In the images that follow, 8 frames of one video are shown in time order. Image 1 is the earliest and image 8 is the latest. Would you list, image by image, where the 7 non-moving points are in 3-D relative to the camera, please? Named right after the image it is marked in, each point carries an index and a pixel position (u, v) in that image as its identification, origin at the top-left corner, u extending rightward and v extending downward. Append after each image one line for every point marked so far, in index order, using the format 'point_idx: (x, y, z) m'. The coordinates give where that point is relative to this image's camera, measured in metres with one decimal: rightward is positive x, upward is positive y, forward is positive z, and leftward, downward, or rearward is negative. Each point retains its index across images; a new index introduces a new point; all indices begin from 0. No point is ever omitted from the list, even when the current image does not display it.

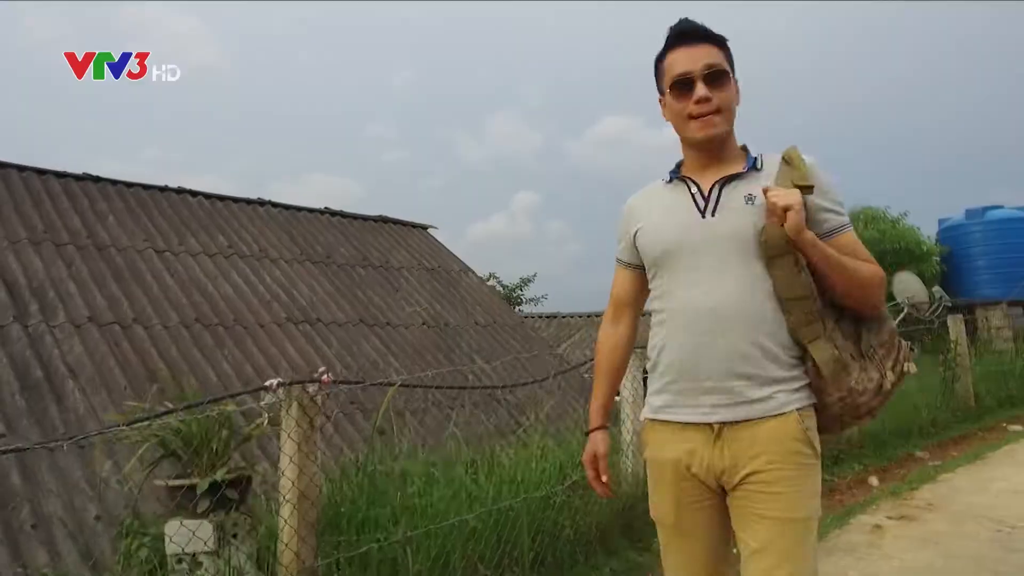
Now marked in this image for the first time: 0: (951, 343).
0: (+4.2, -0.5, +7.0) m
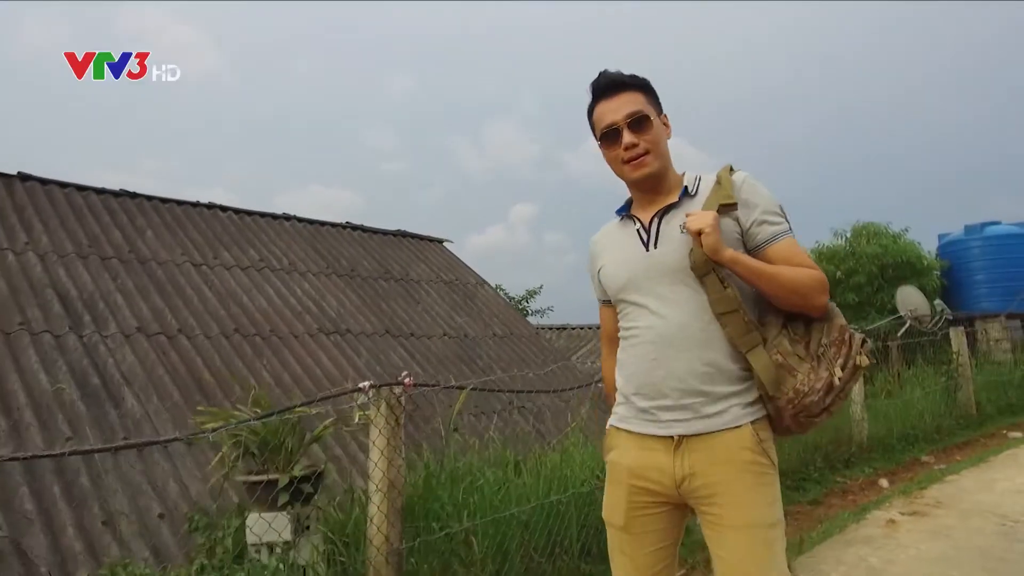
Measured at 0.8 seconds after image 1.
0: (+4.4, -0.6, +7.4) m
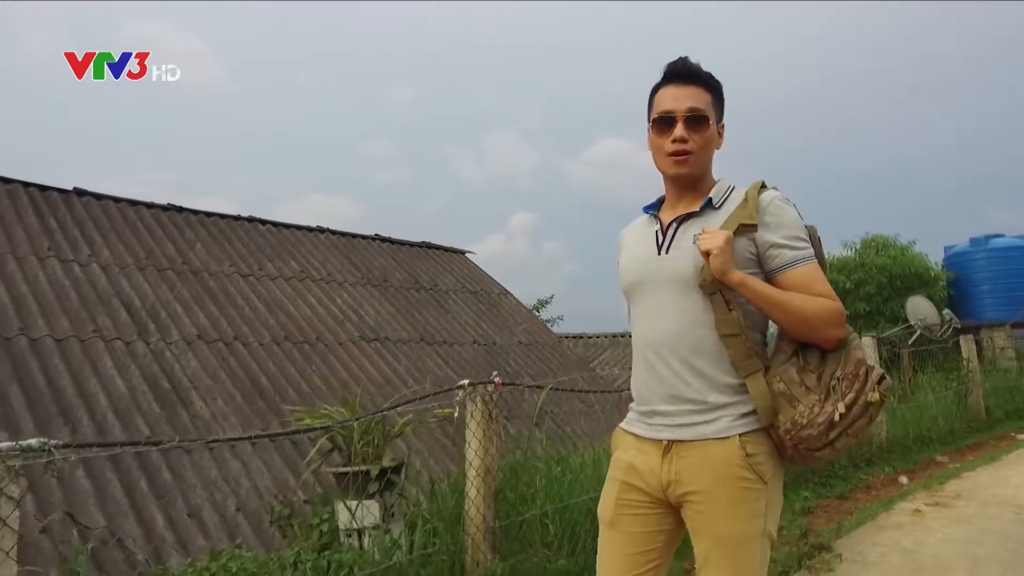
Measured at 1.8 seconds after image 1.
0: (+4.7, -0.8, +7.7) m
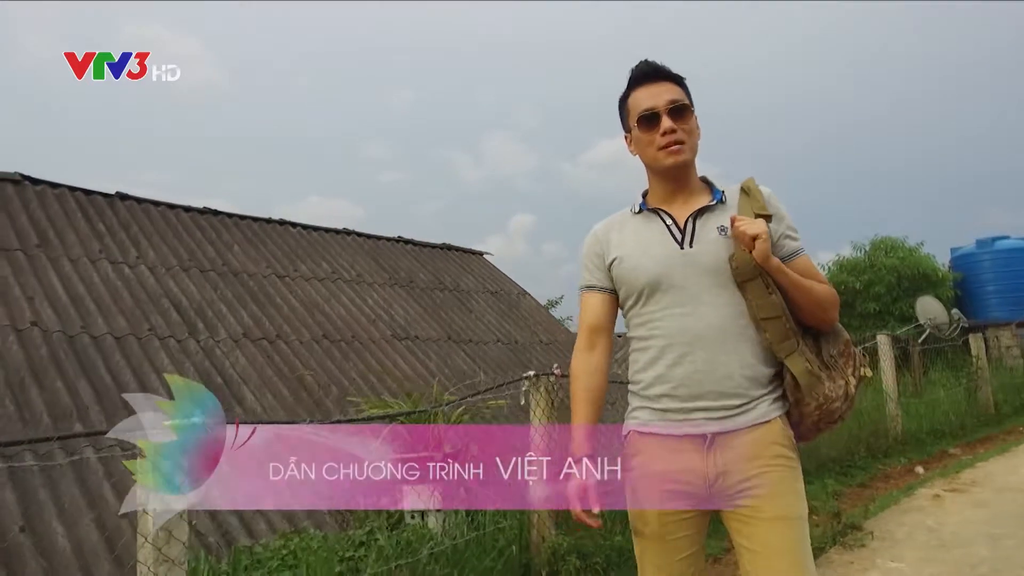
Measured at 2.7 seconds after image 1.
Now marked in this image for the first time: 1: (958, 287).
0: (+5.0, -0.8, +8.0) m
1: (+8.3, 0.0, +13.8) m
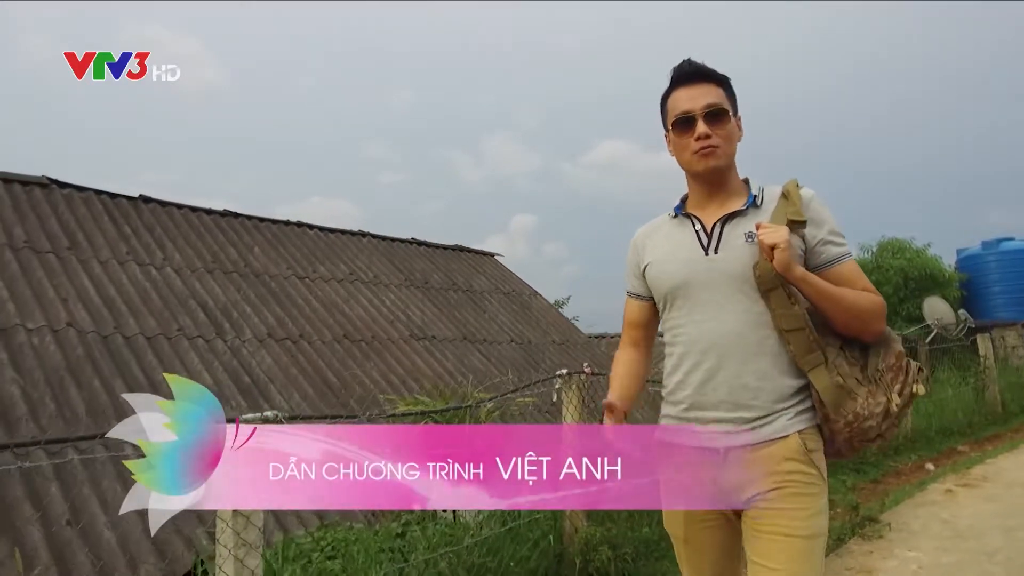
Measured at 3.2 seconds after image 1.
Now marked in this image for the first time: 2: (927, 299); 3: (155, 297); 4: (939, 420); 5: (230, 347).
0: (+5.2, -0.8, +8.2) m
1: (+8.5, 0.0, +13.9) m
2: (+5.8, -0.2, +10.3) m
3: (-3.2, -0.1, +6.6) m
4: (+4.2, -1.3, +7.2) m
5: (-2.4, -0.5, +6.4) m
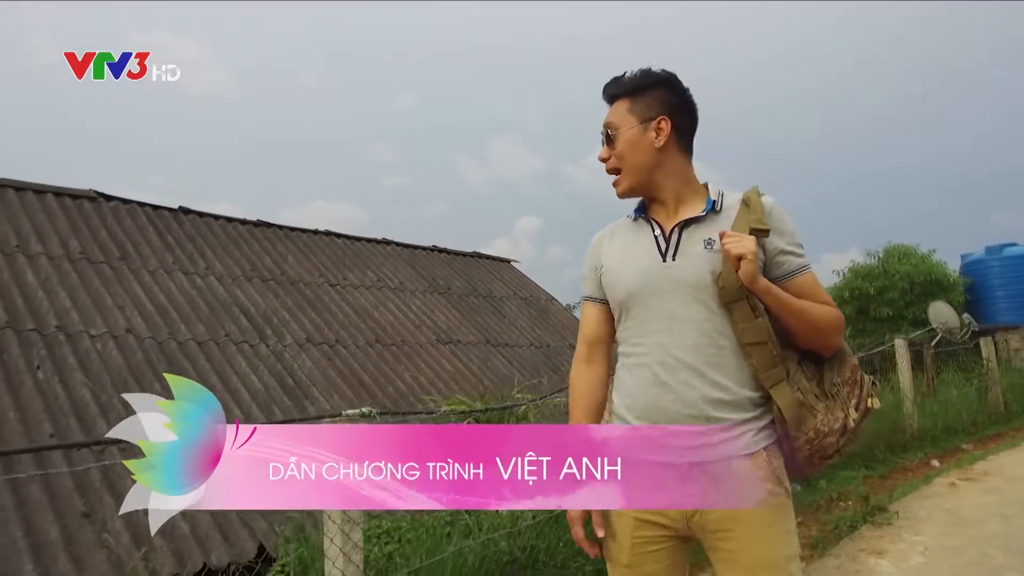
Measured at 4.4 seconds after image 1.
0: (+5.4, -0.8, +8.5) m
1: (+8.8, -0.1, +14.3) m
2: (+6.0, -0.2, +10.7) m
3: (-2.9, -0.2, +6.9) m
4: (+4.4, -1.3, +7.5) m
5: (-2.2, -0.6, +6.8) m
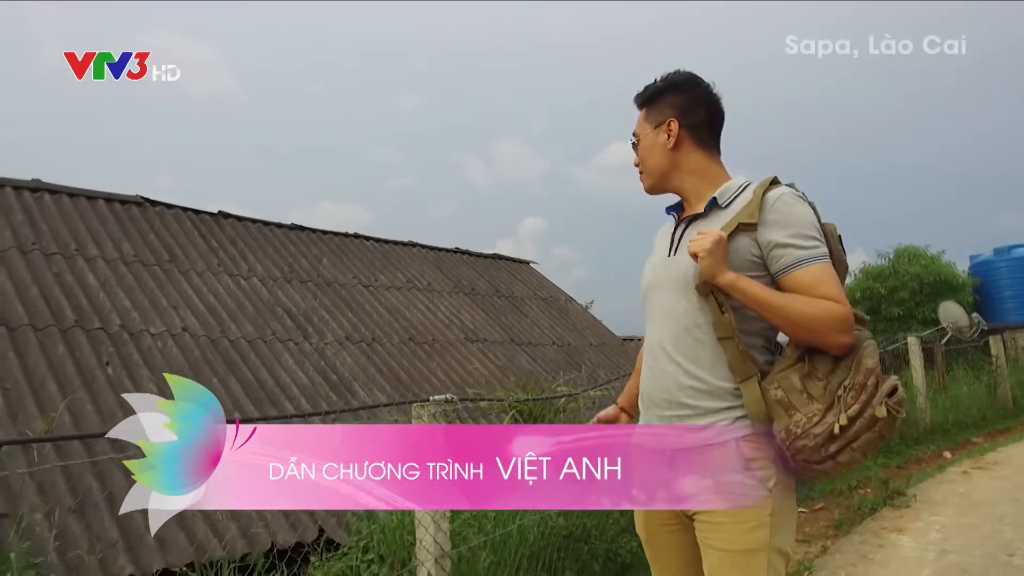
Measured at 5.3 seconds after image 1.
0: (+5.7, -0.8, +8.8) m
1: (+9.1, -0.1, +14.6) m
2: (+6.3, -0.2, +11.0) m
3: (-2.6, -0.2, +7.3) m
4: (+4.7, -1.3, +7.9) m
5: (-1.9, -0.6, +7.2) m
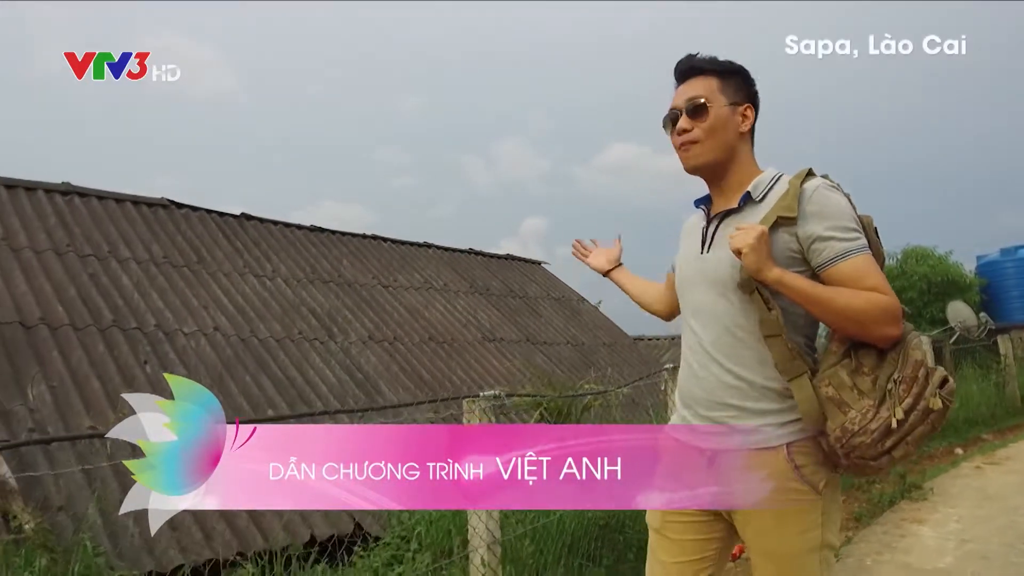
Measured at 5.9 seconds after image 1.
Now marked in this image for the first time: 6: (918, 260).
0: (+5.9, -0.8, +9.0) m
1: (+9.3, -0.1, +14.7) m
2: (+6.6, -0.2, +11.1) m
3: (-2.4, -0.2, +7.5) m
4: (+4.9, -1.4, +8.0) m
5: (-1.7, -0.6, +7.4) m
6: (+7.6, +0.5, +13.9) m
